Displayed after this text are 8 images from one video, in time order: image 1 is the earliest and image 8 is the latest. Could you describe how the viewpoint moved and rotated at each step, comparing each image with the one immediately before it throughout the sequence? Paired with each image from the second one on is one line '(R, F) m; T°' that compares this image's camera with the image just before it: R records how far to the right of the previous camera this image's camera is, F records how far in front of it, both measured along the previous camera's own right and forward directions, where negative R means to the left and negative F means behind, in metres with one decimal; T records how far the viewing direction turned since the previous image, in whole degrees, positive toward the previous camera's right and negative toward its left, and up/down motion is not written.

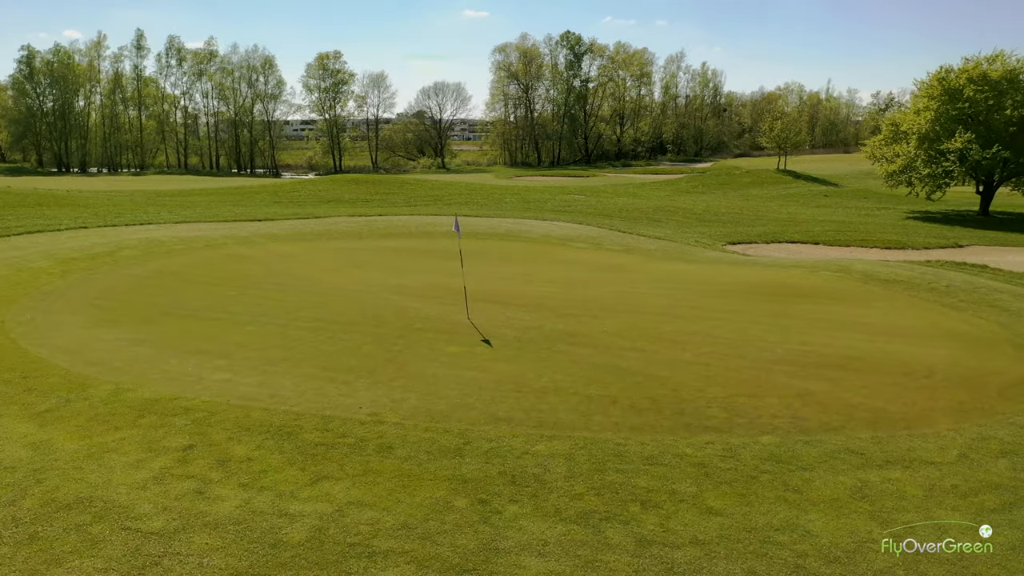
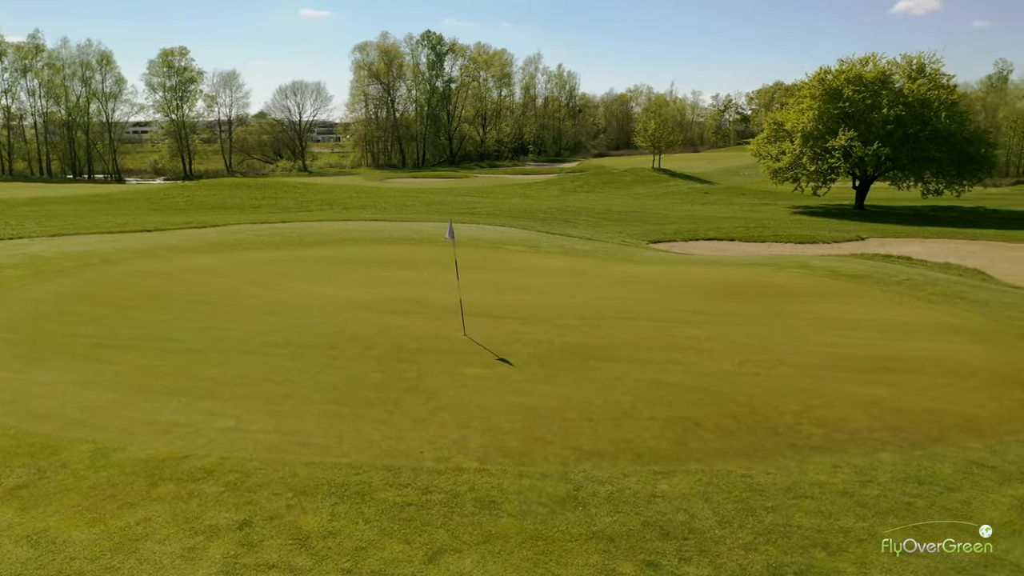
(-2.1, +1.4) m; +10°
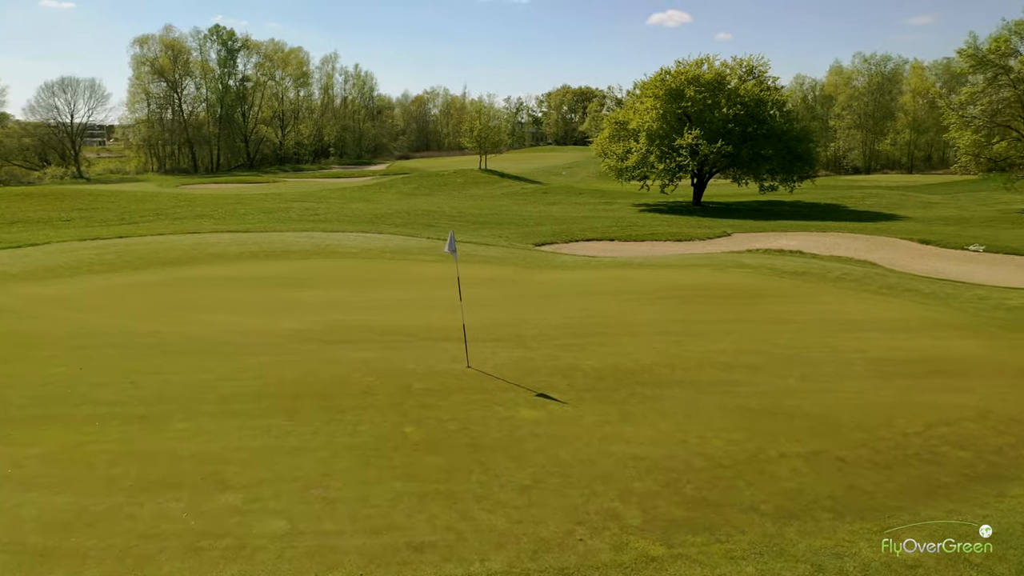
(-2.6, +2.1) m; +14°
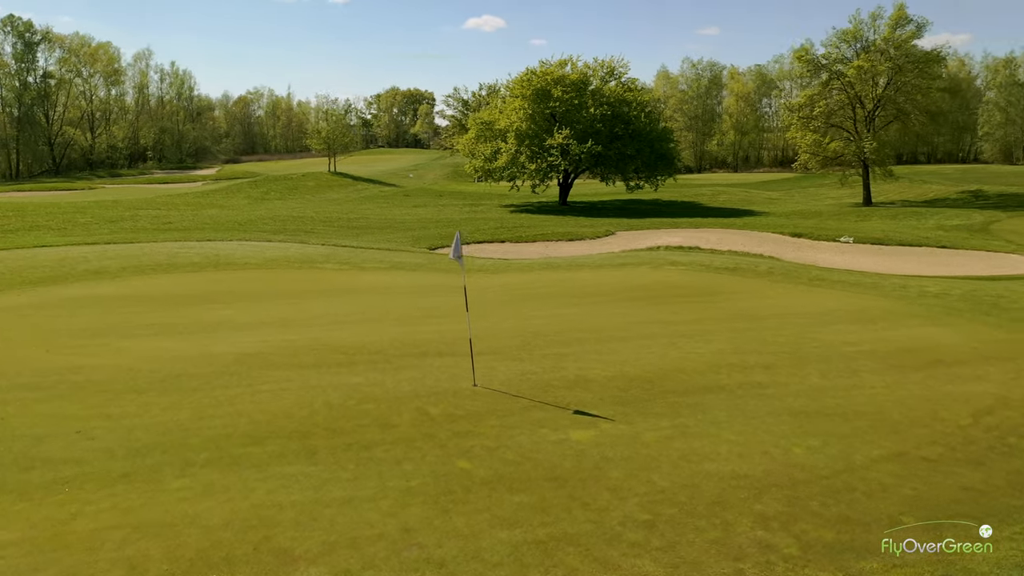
(-1.9, +1.1) m; +12°
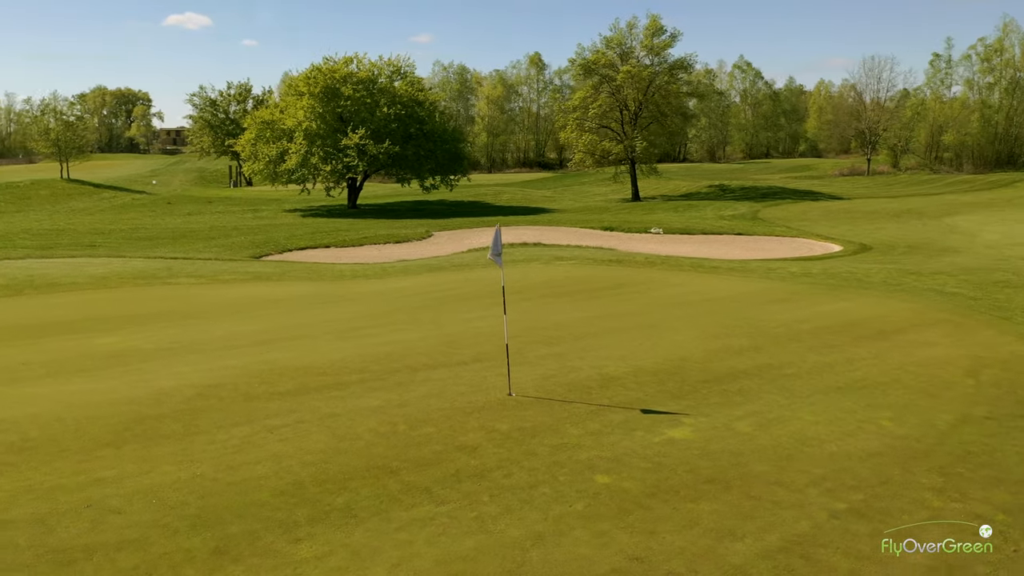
(-2.9, +1.2) m; +18°
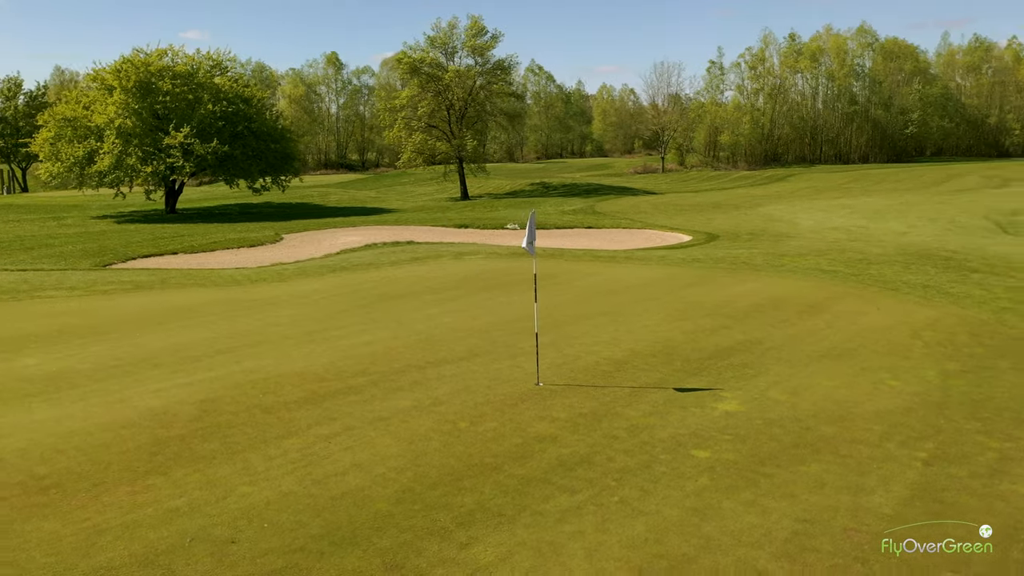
(-2.2, +0.4) m; +14°
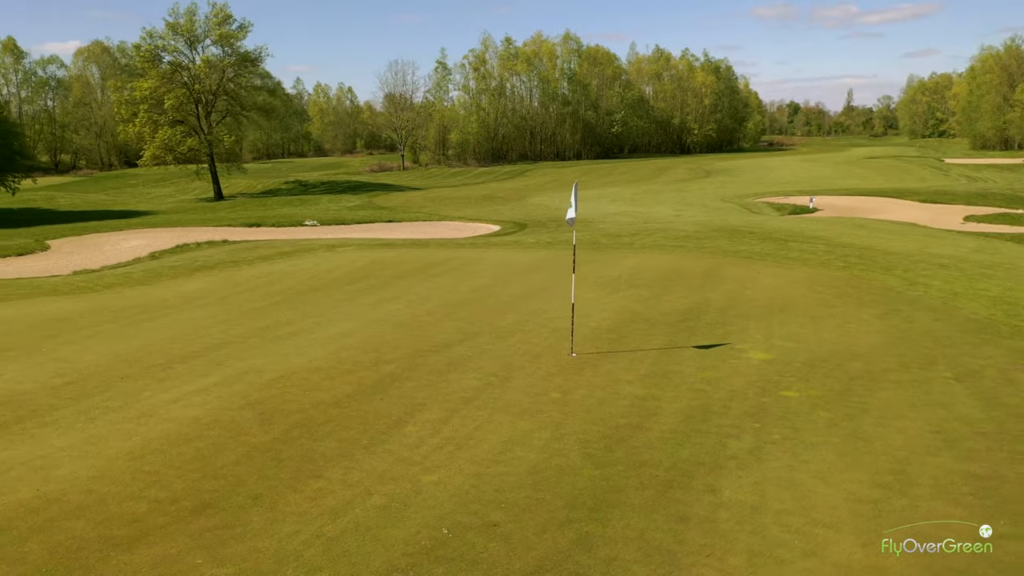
(-3.0, +0.6) m; +20°
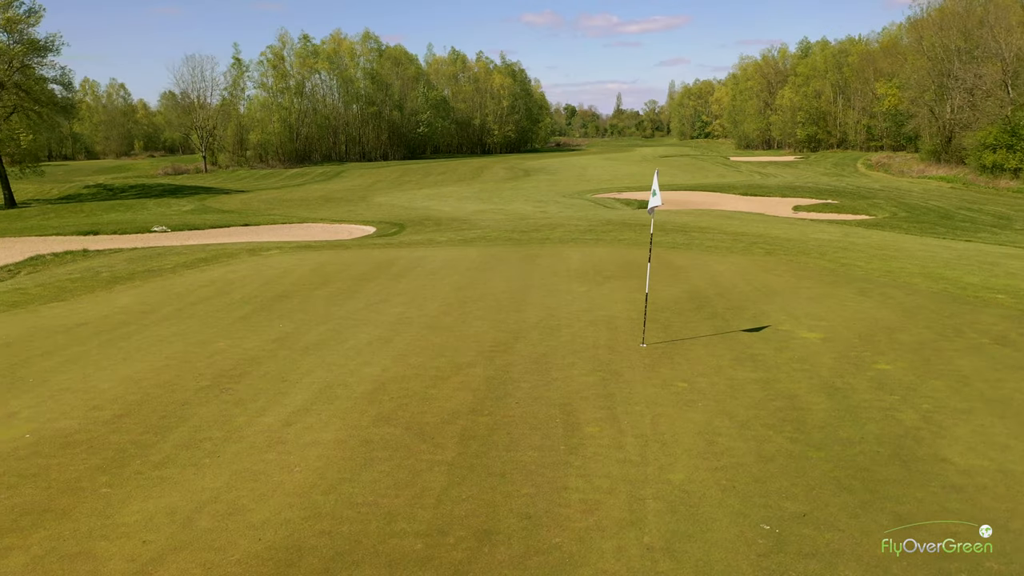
(-2.6, +0.7) m; +15°
